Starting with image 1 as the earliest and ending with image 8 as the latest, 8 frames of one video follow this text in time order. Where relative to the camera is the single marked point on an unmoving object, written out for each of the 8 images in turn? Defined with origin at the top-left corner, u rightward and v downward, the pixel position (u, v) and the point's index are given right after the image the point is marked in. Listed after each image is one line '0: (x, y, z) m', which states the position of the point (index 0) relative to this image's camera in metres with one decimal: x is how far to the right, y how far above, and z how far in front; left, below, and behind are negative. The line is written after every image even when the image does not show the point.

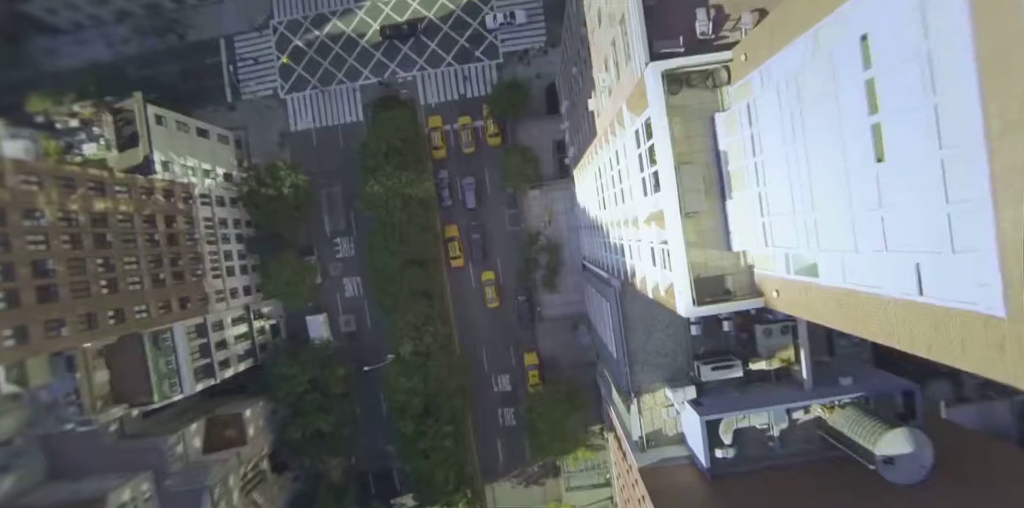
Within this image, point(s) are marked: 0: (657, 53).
0: (+5.1, +6.9, +17.6) m
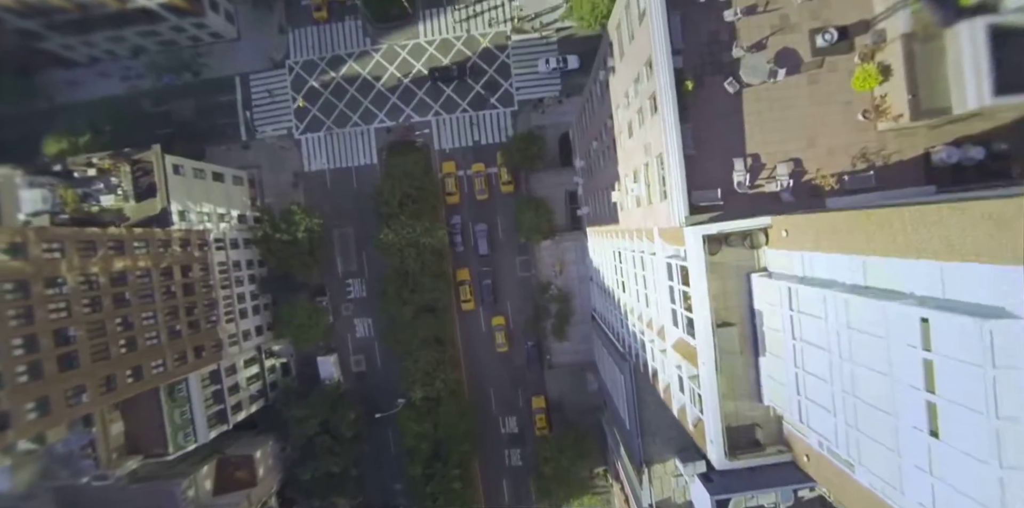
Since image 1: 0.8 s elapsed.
0: (+6.5, +1.7, +17.9) m
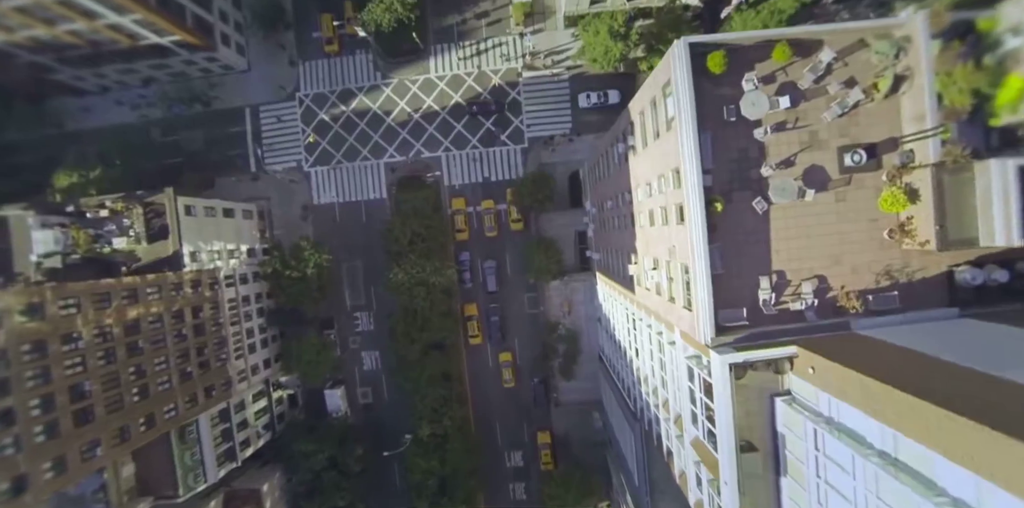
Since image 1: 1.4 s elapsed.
0: (+7.5, -2.5, +18.1) m
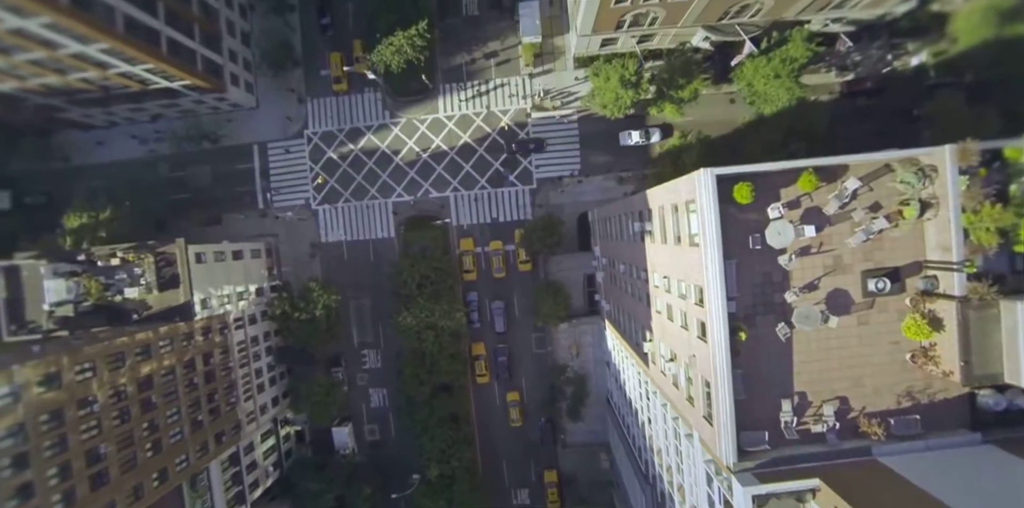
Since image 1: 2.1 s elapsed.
0: (+8.4, -7.0, +18.3) m
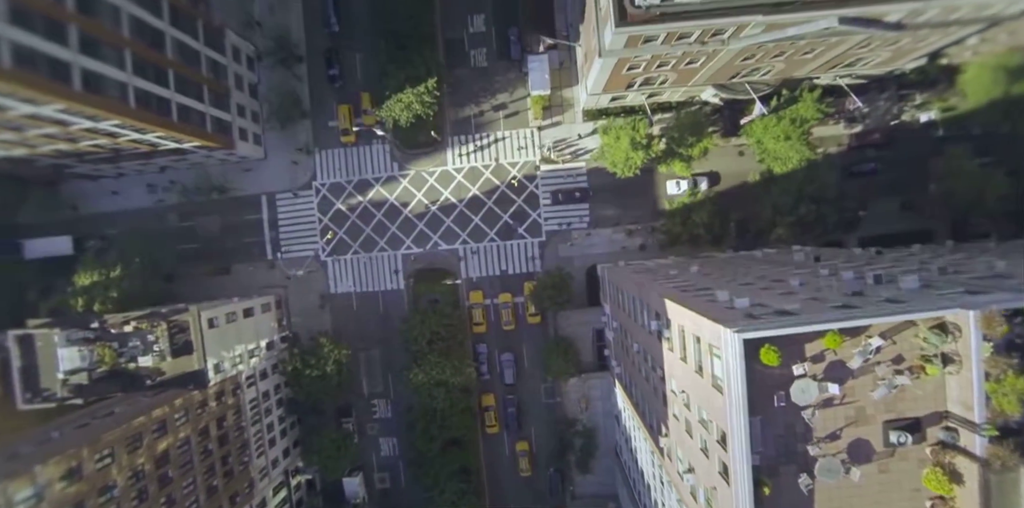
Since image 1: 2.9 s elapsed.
0: (+9.4, -12.6, +18.6) m
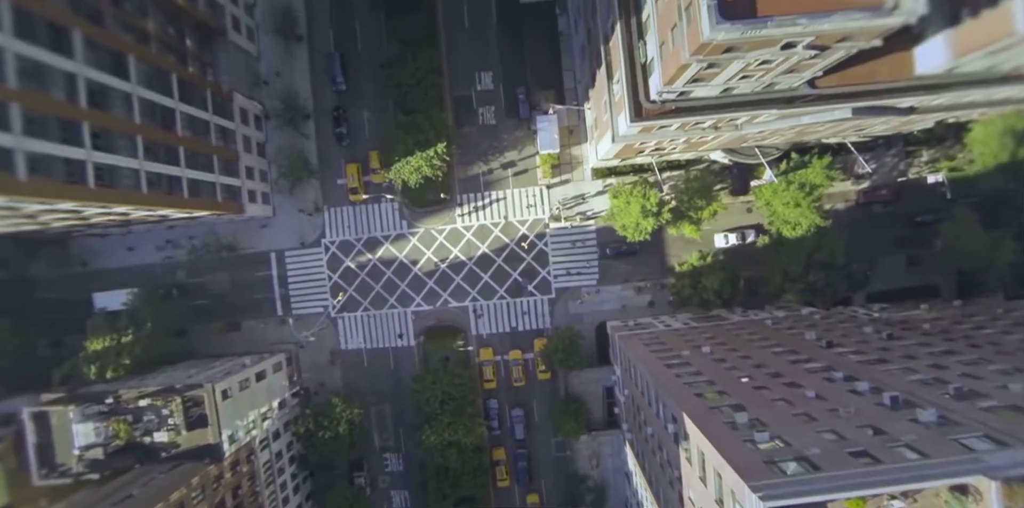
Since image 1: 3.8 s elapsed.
0: (+10.6, -18.7, +19.1) m
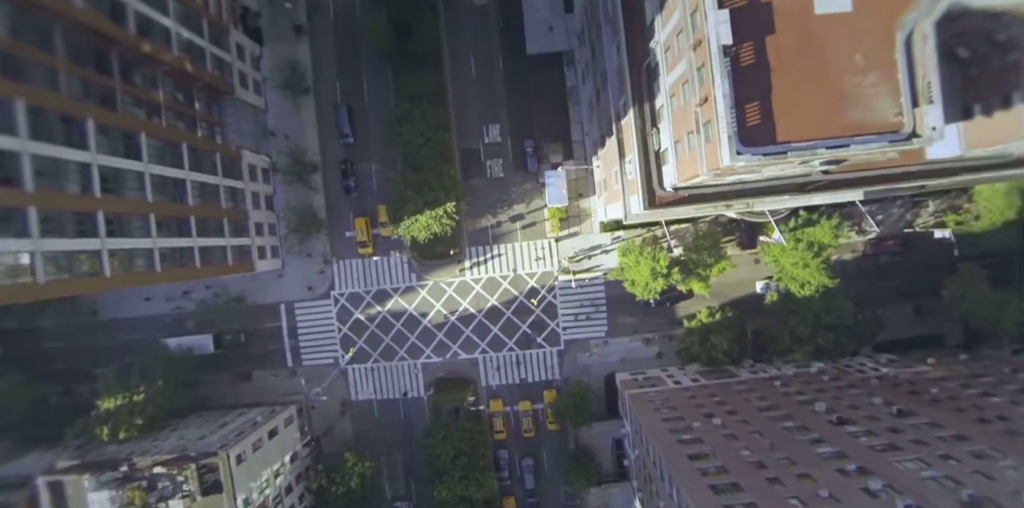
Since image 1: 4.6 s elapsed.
0: (+11.6, -24.1, +19.5) m
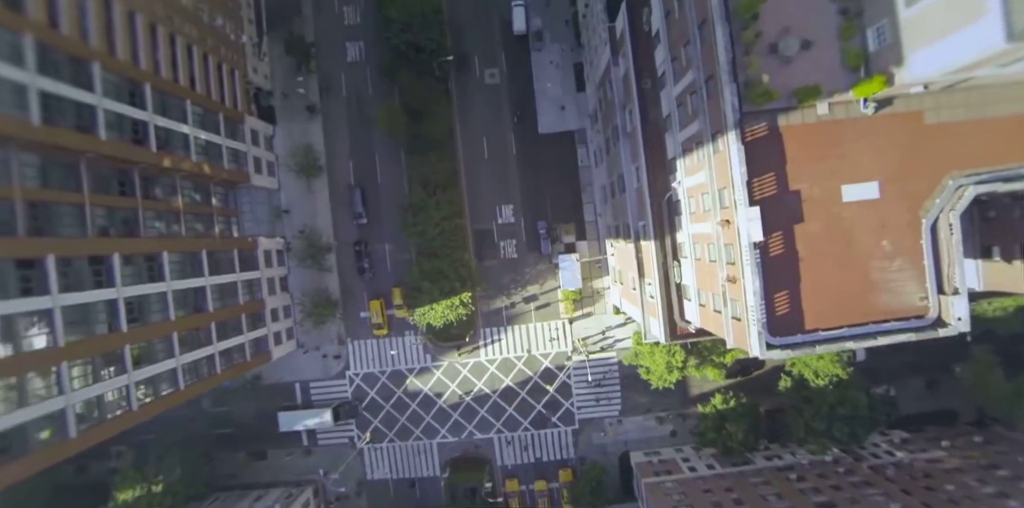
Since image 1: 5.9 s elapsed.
0: (+13.3, -32.4, +19.9) m
